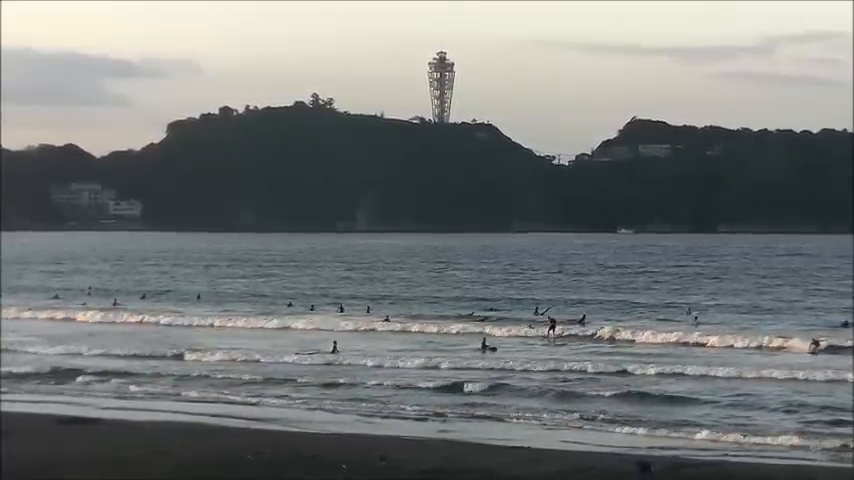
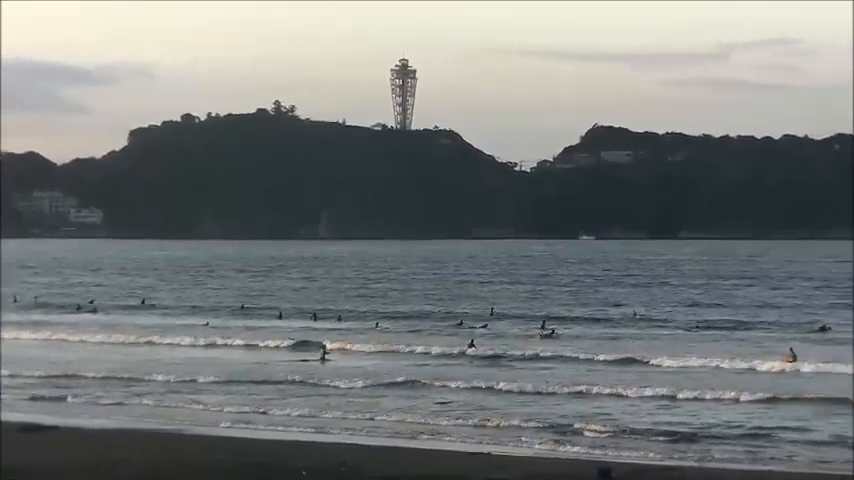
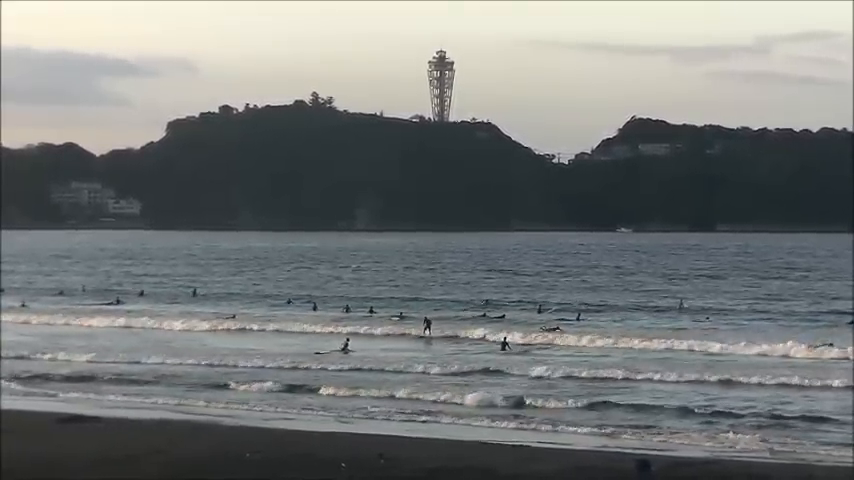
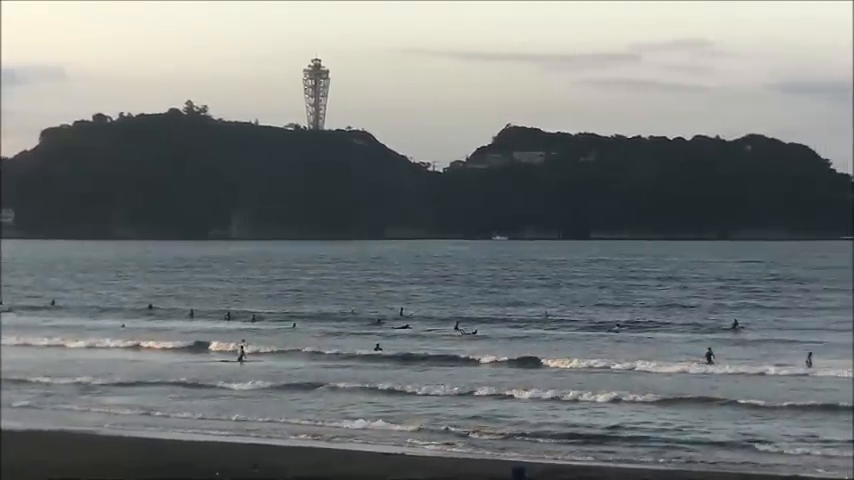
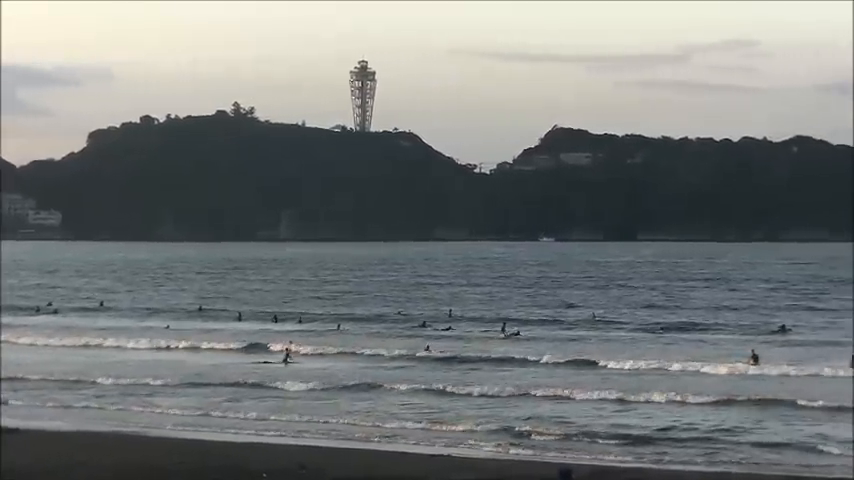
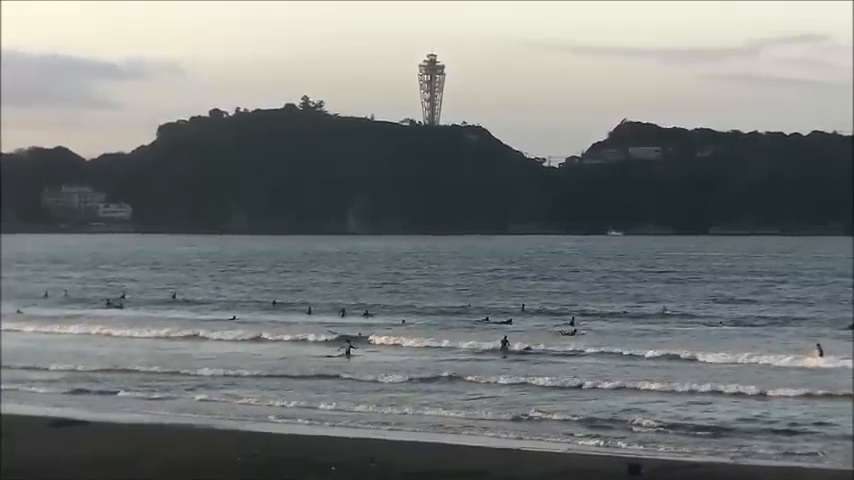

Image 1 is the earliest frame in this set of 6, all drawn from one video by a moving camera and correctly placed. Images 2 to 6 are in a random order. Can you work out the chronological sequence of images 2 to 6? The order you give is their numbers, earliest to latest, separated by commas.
3, 6, 2, 5, 4
